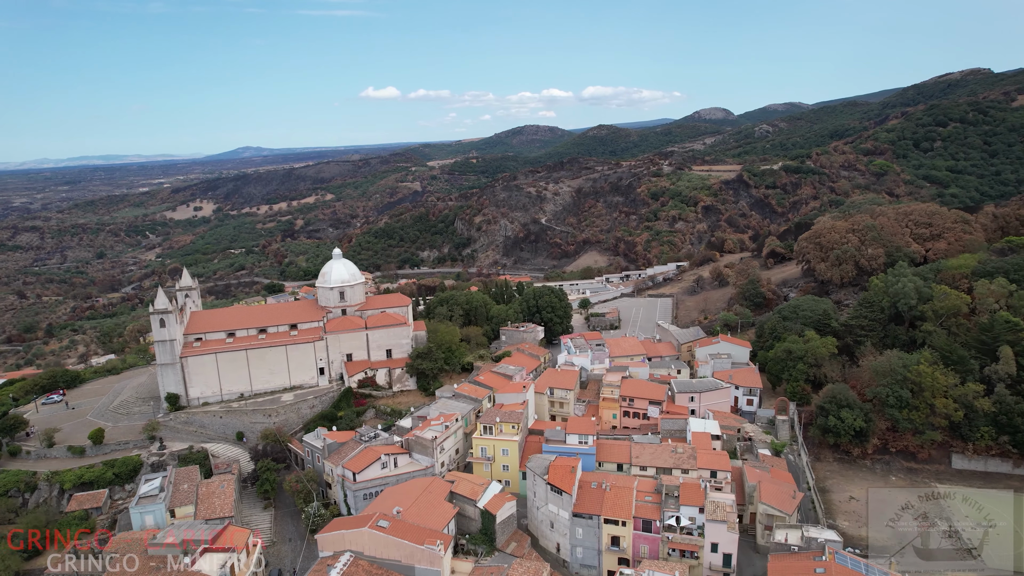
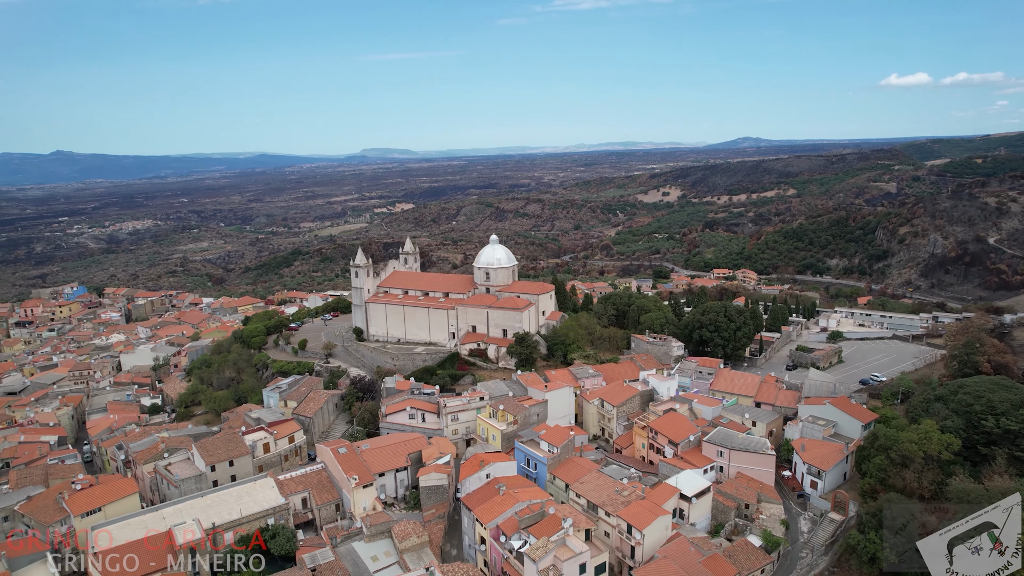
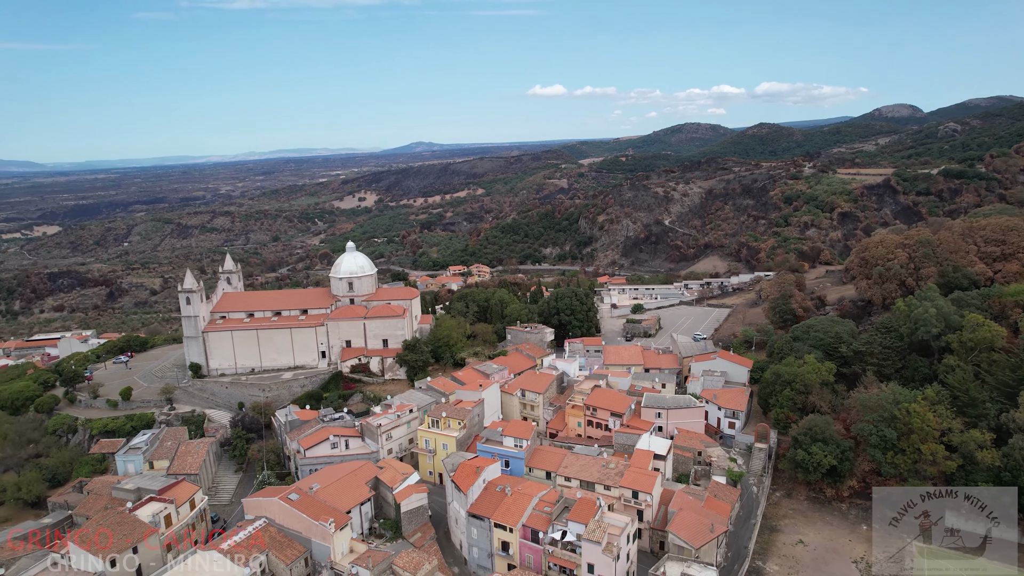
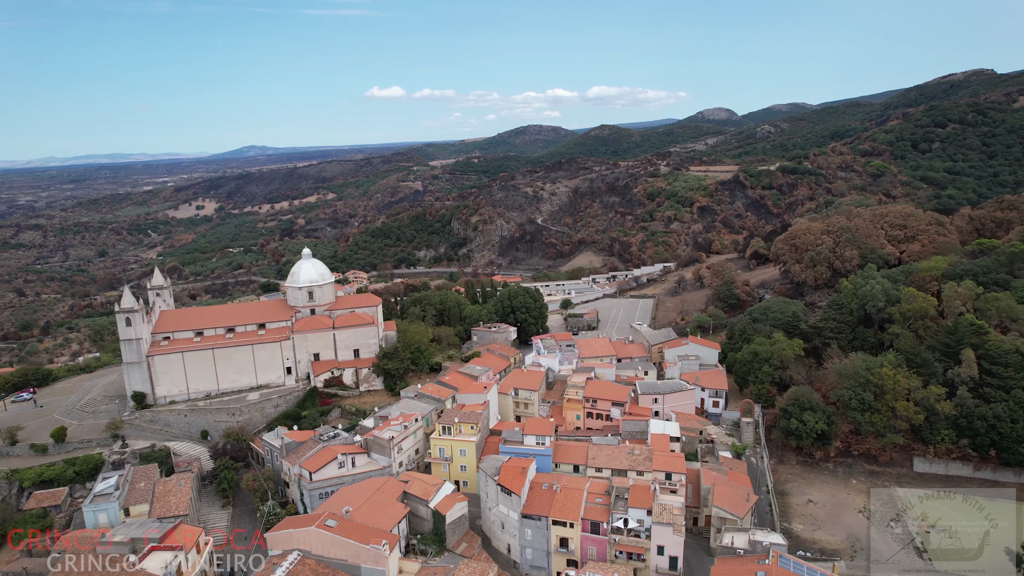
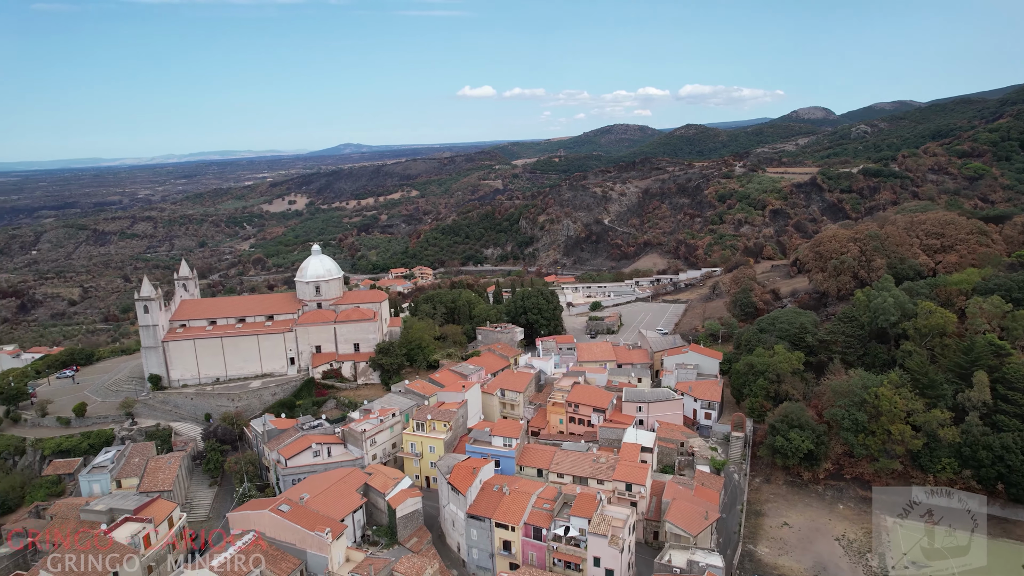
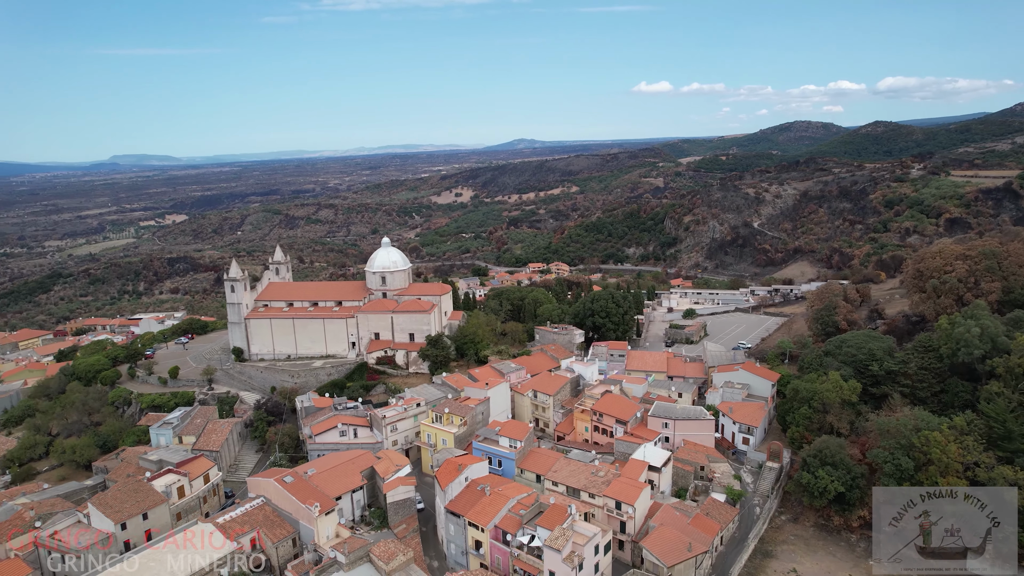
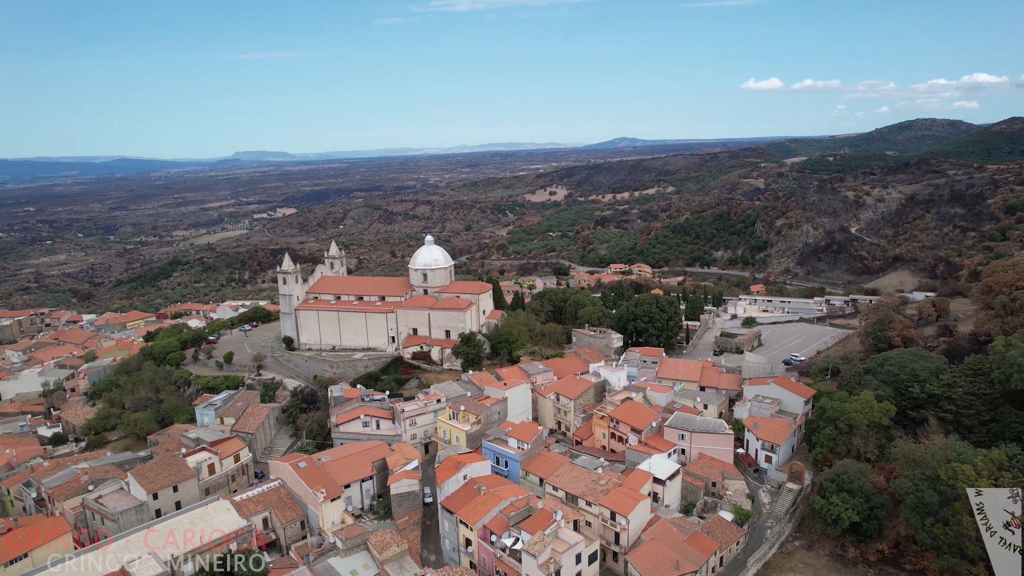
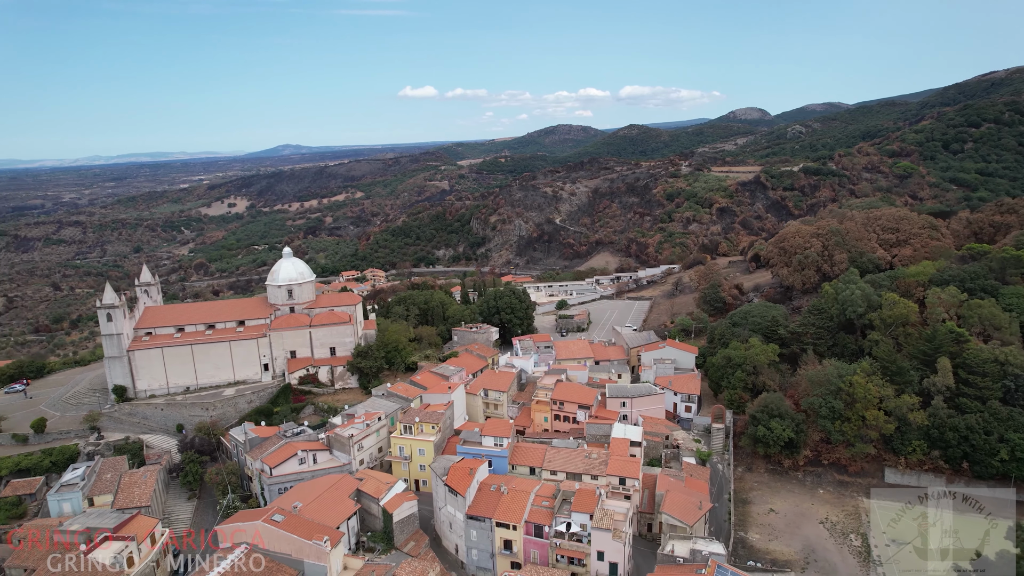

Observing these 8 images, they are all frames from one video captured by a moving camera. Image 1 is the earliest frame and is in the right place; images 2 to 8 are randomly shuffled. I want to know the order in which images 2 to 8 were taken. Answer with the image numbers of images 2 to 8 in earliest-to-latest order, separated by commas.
4, 8, 5, 3, 6, 7, 2
